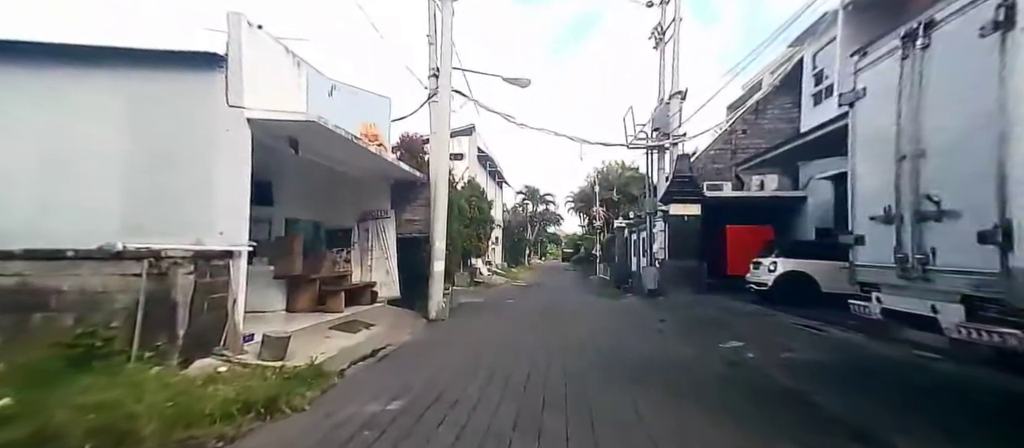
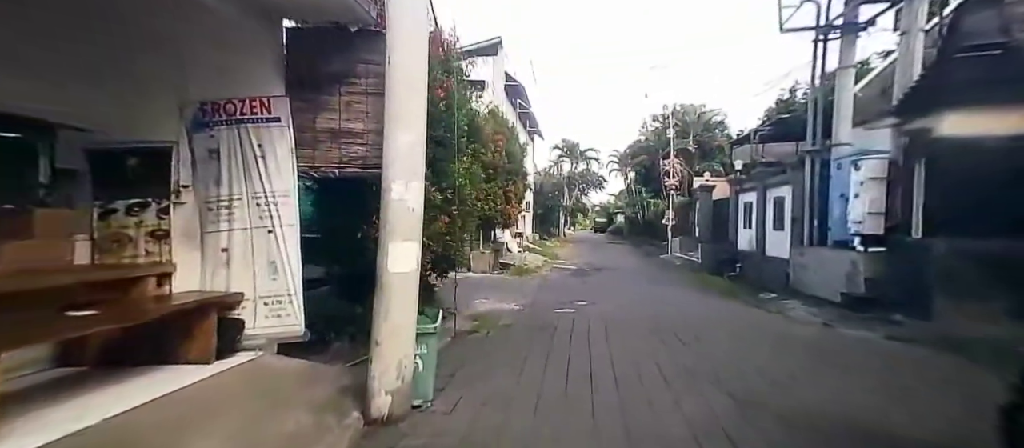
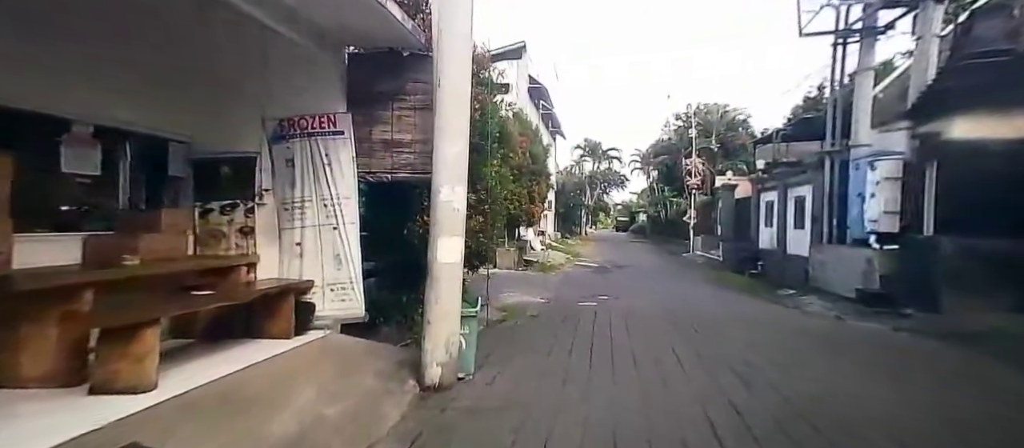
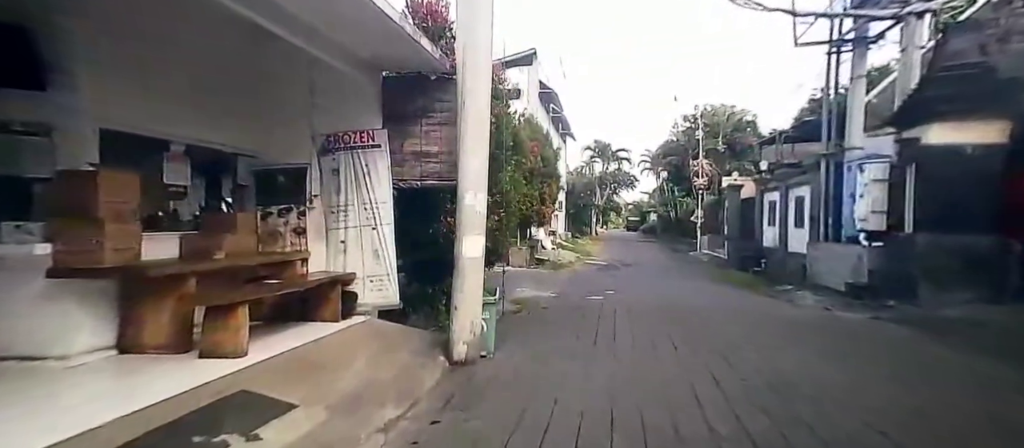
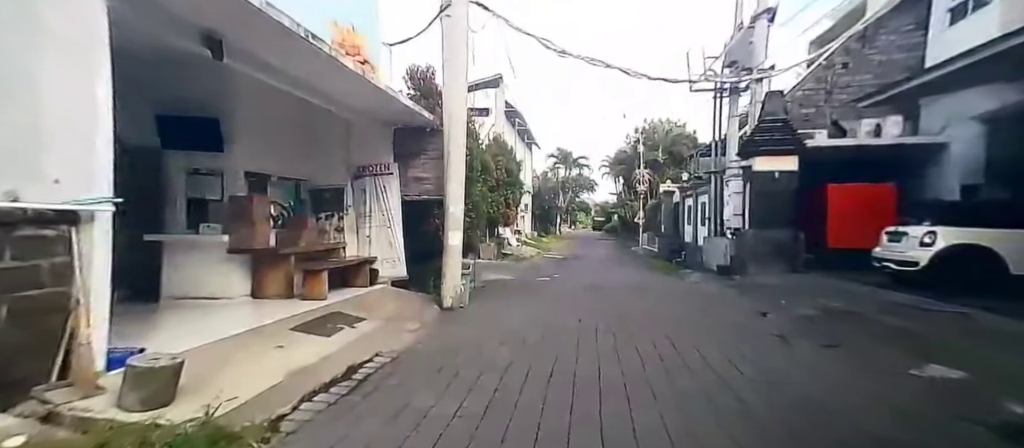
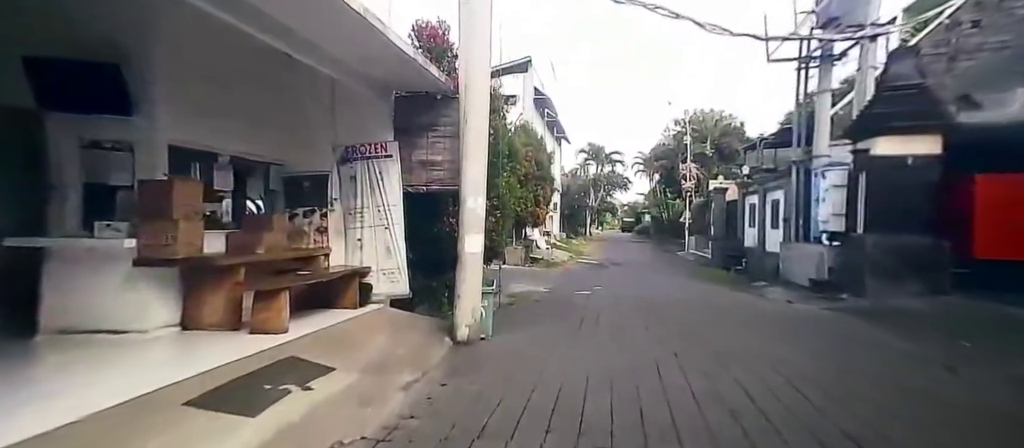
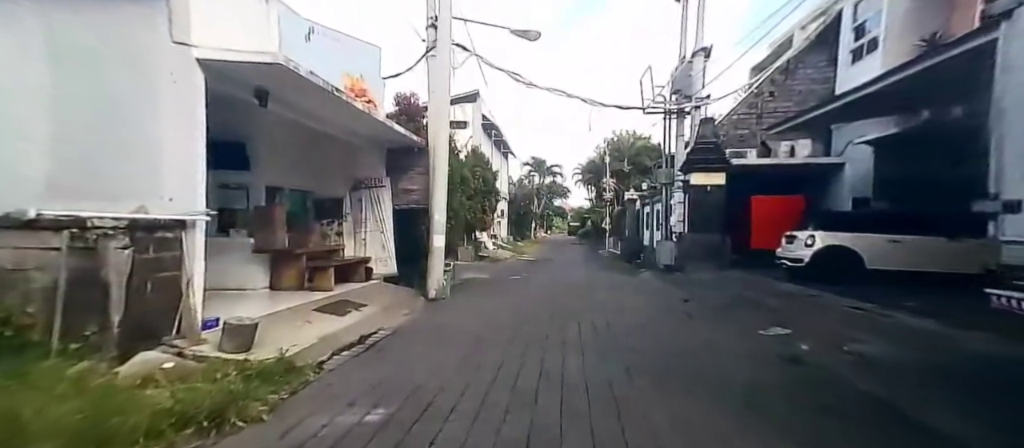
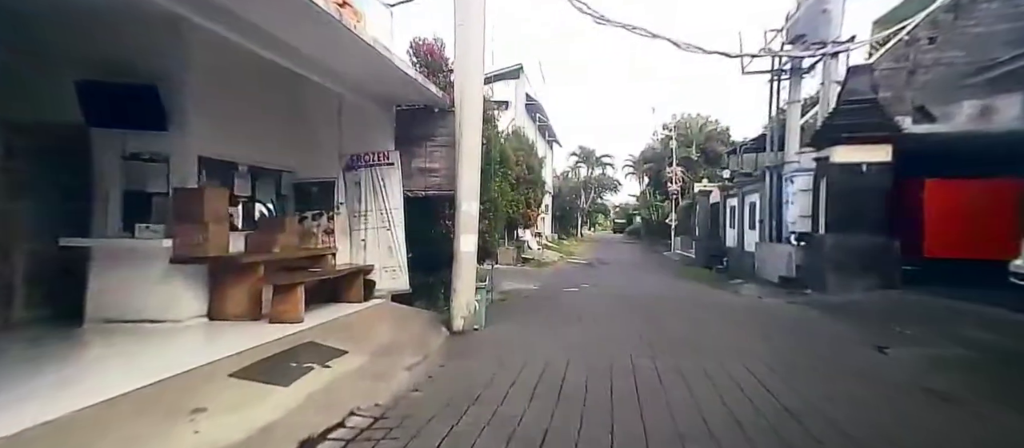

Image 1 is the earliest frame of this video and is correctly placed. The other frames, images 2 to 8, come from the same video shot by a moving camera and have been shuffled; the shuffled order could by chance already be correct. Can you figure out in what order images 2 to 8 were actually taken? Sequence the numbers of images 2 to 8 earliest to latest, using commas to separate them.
7, 5, 8, 6, 4, 3, 2
